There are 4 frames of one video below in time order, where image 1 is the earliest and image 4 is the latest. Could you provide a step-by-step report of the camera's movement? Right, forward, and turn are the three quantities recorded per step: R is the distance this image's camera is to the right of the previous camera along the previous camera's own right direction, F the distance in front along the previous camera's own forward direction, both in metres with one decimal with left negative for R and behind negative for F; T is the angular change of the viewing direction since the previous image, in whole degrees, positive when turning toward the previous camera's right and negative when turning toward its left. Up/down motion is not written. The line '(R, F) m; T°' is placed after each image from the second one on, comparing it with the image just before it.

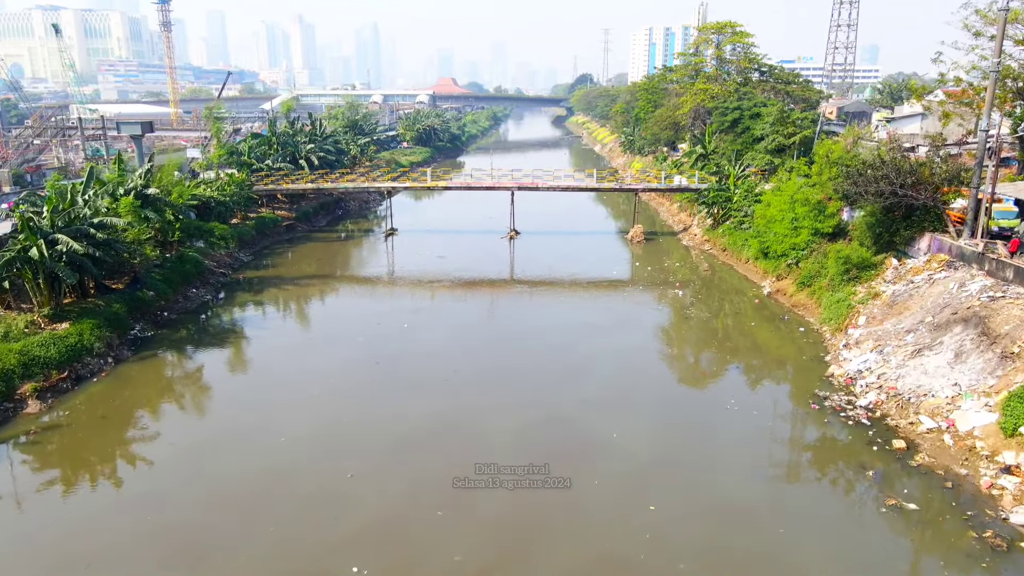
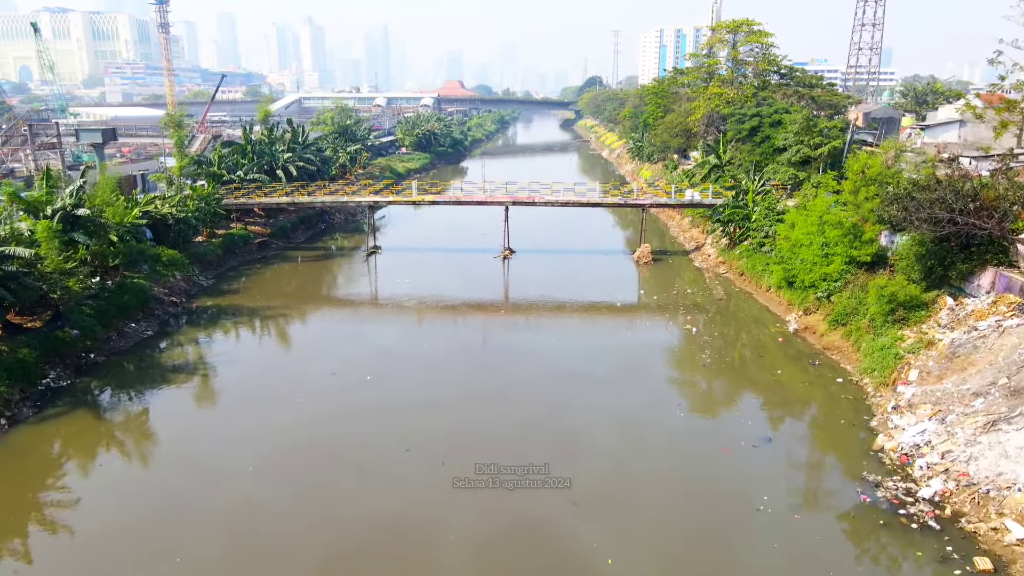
(+0.7, +3.1) m; -1°
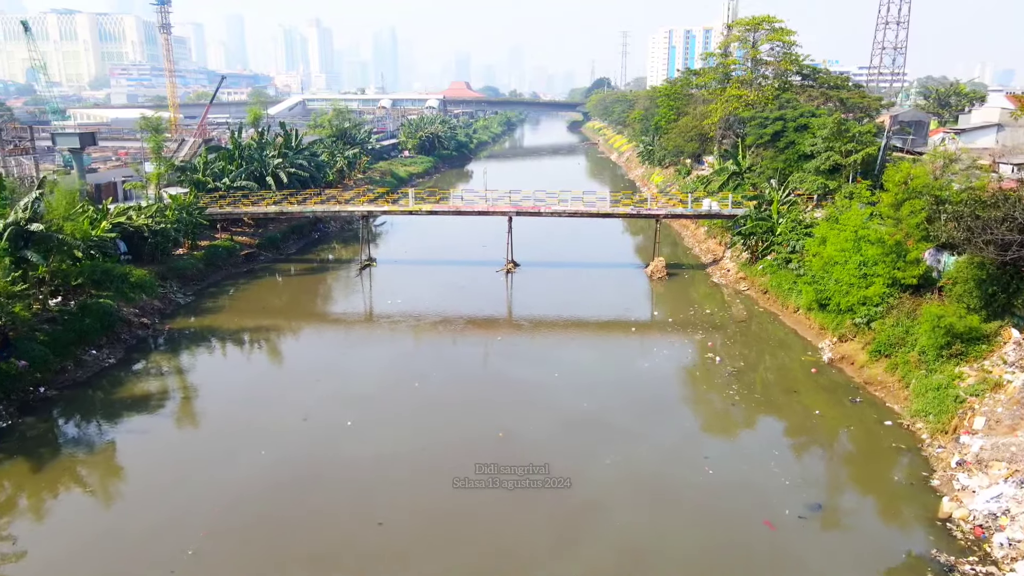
(+0.1, +2.1) m; -1°
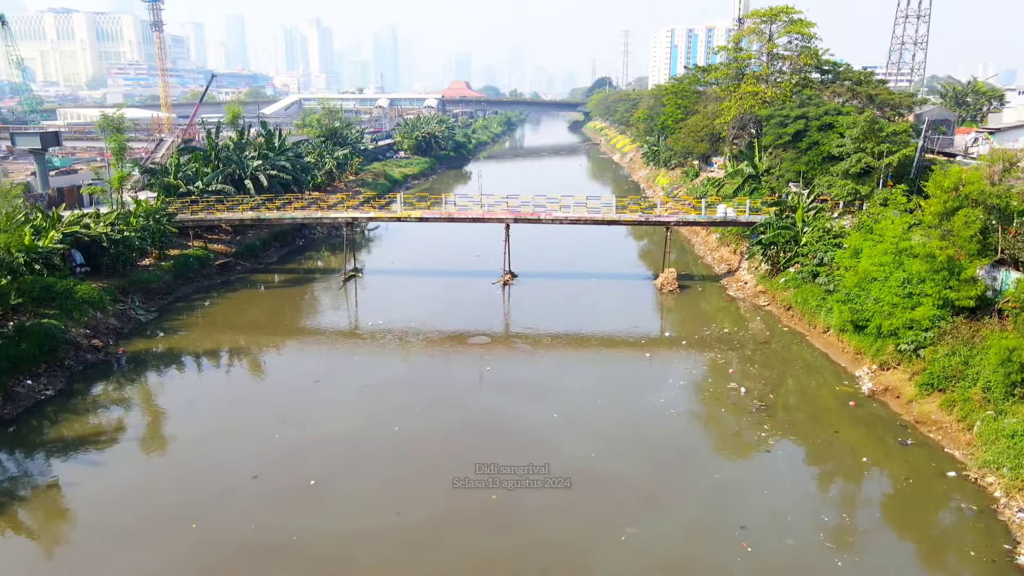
(+0.1, +2.3) m; 0°
